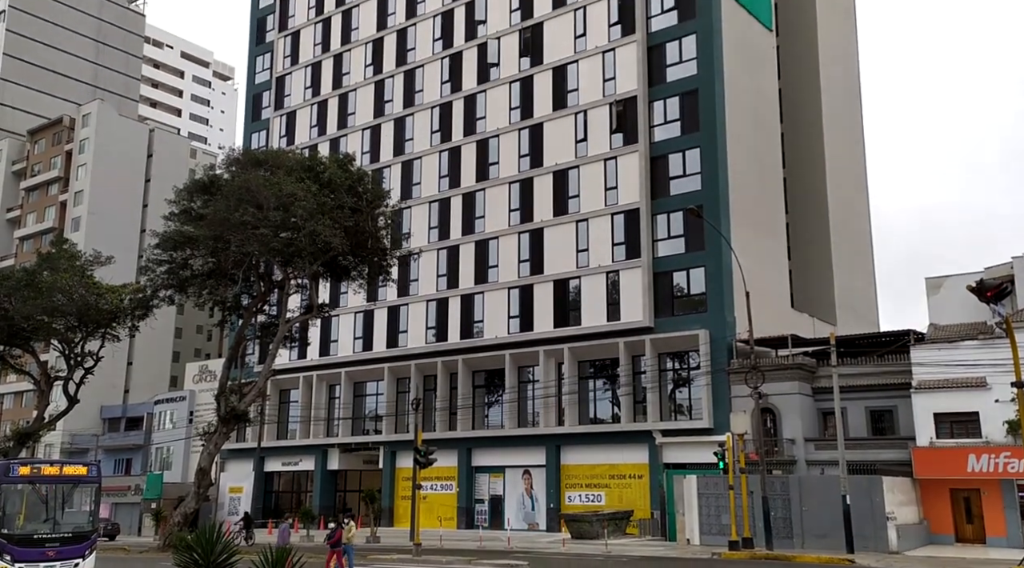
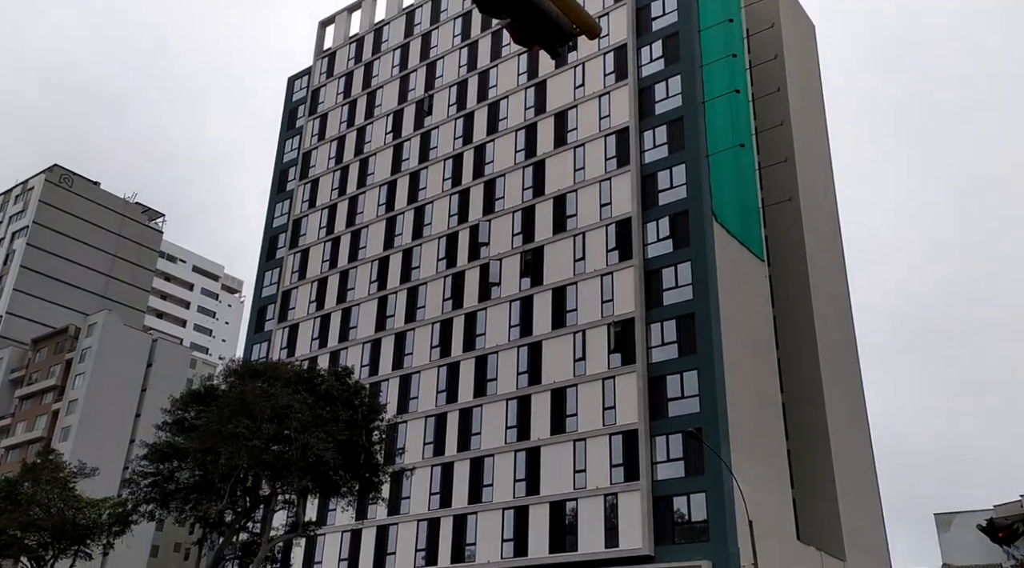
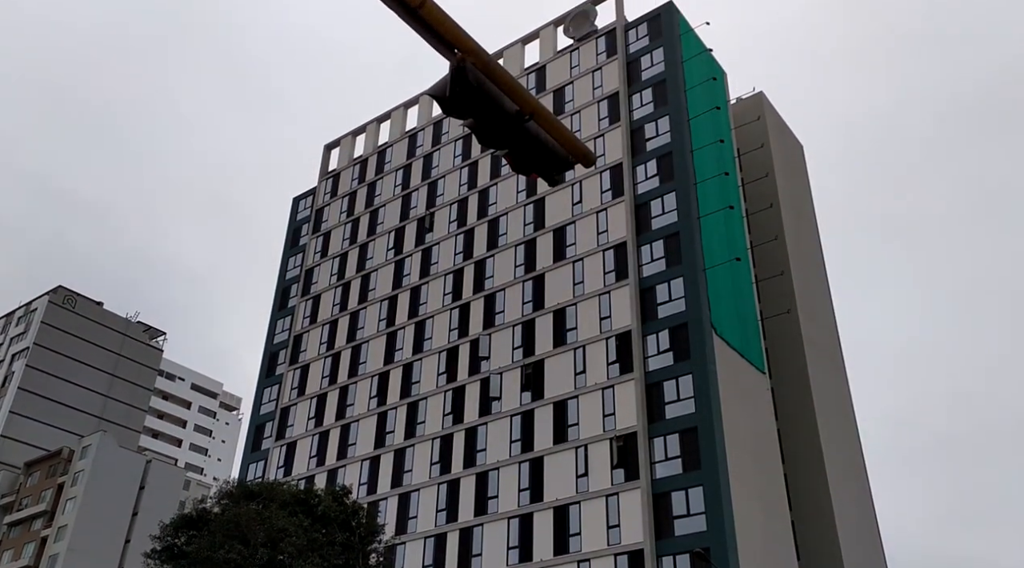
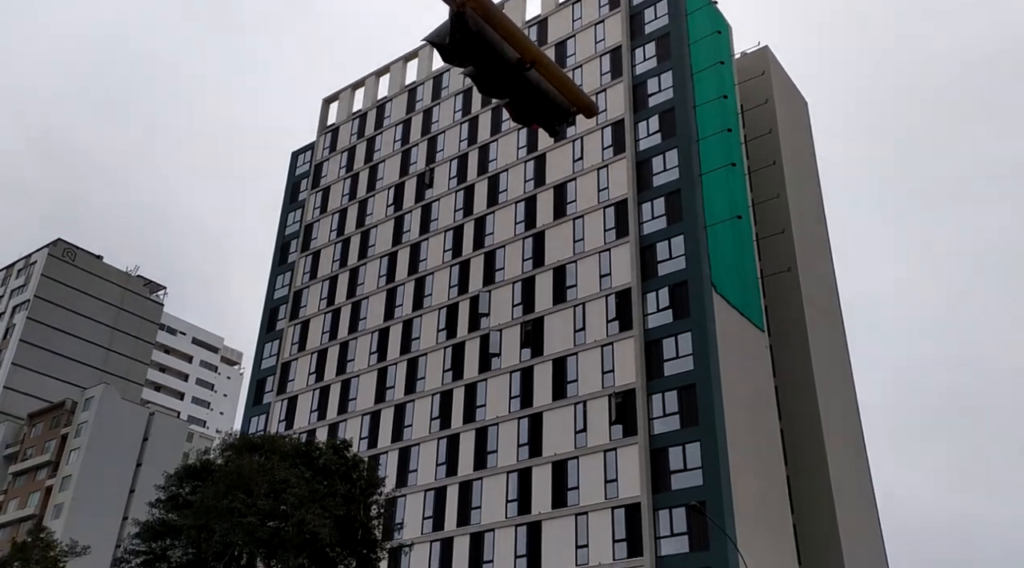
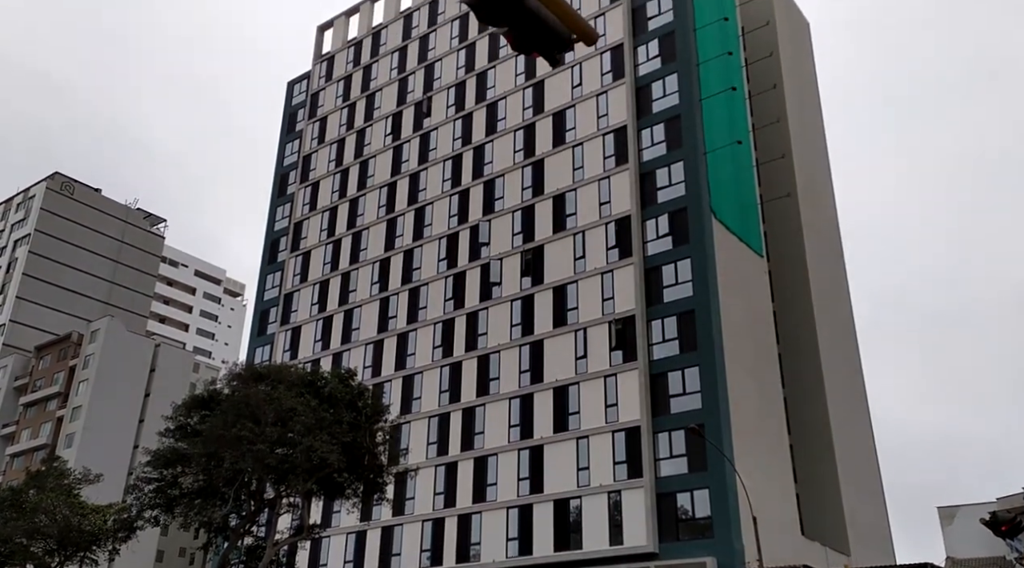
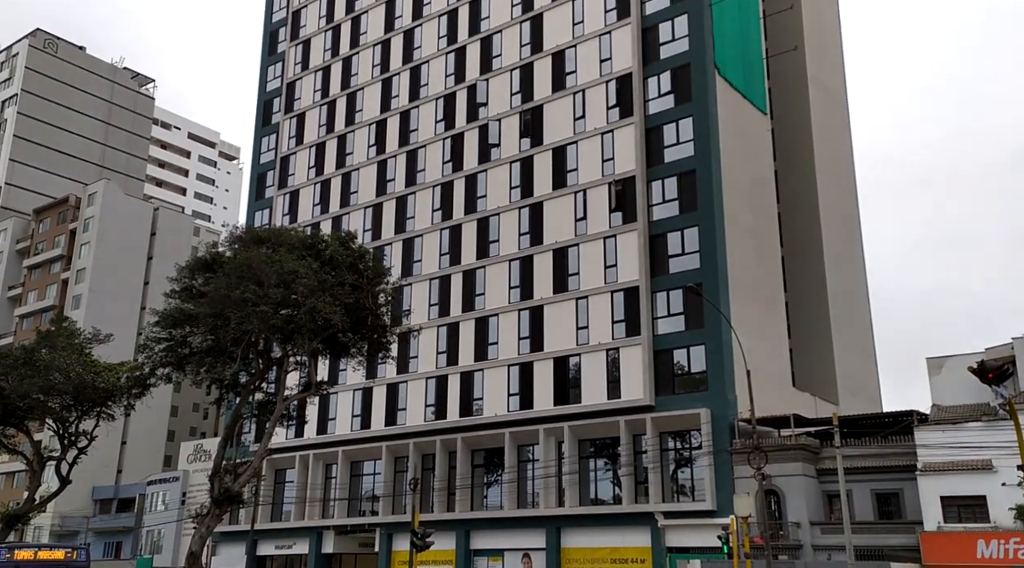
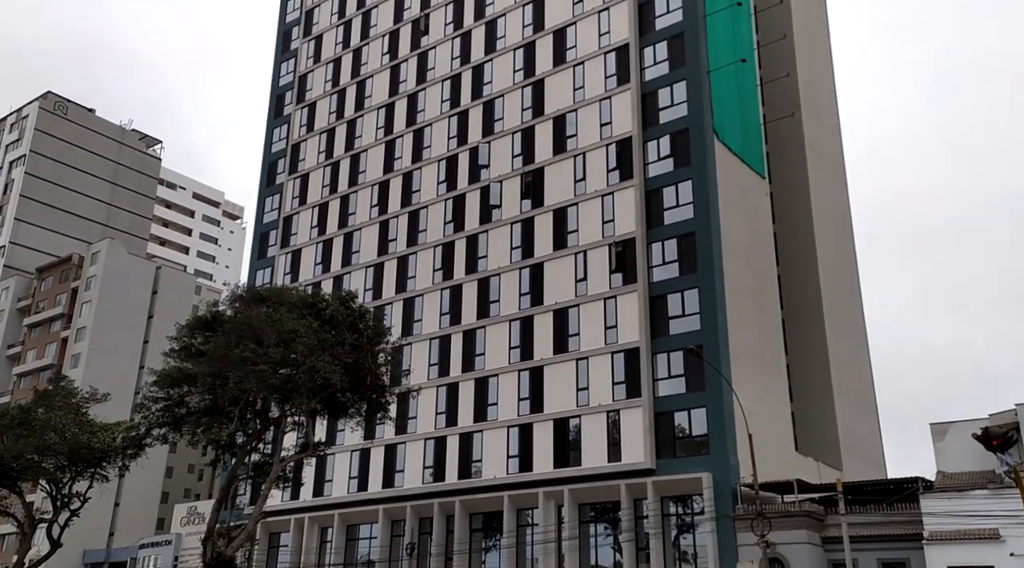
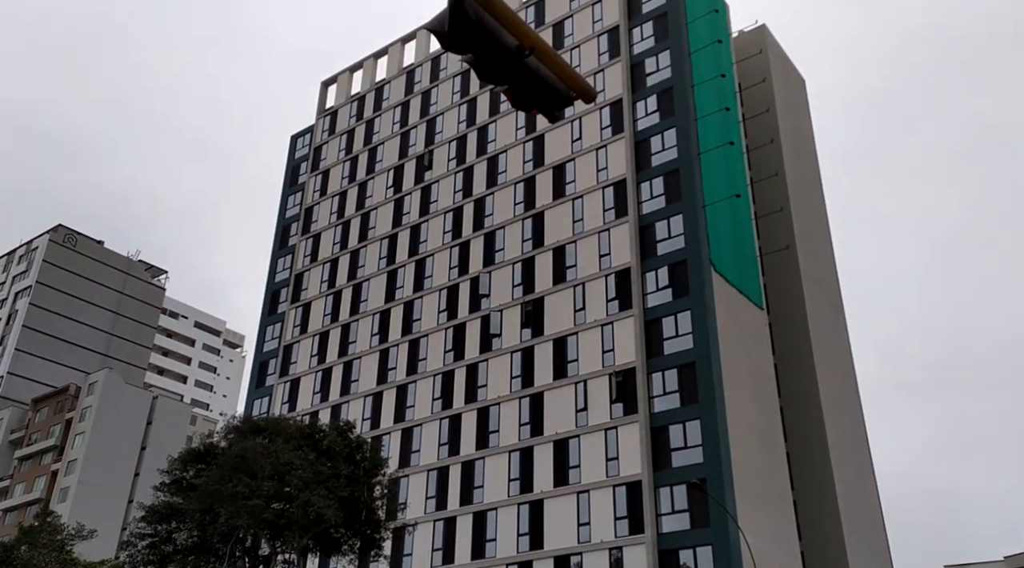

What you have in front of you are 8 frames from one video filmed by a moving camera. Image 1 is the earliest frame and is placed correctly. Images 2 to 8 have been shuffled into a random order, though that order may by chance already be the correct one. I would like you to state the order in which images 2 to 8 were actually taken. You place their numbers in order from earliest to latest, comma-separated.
6, 7, 5, 8, 3, 4, 2
